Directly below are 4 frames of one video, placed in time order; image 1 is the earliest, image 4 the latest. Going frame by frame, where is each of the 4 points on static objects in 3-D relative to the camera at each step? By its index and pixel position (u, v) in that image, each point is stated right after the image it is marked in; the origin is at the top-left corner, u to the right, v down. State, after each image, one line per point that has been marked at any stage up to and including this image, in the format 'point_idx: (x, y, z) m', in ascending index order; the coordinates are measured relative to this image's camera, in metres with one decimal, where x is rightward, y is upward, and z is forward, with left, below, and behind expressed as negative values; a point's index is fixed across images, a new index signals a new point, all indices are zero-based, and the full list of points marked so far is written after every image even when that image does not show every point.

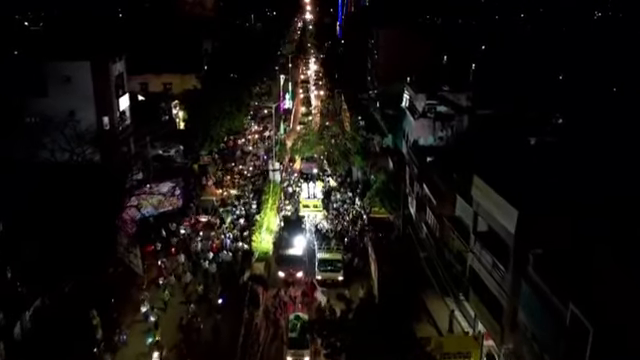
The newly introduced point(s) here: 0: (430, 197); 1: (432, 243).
0: (+3.8, -0.7, +19.6) m
1: (+3.6, -2.0, +19.0) m
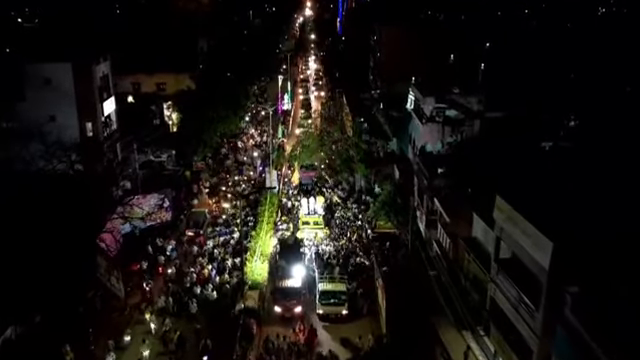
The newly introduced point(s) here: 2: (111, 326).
0: (+3.8, -1.1, +18.0) m
1: (+3.6, -2.4, +17.4) m
2: (-5.9, -4.2, +16.5) m
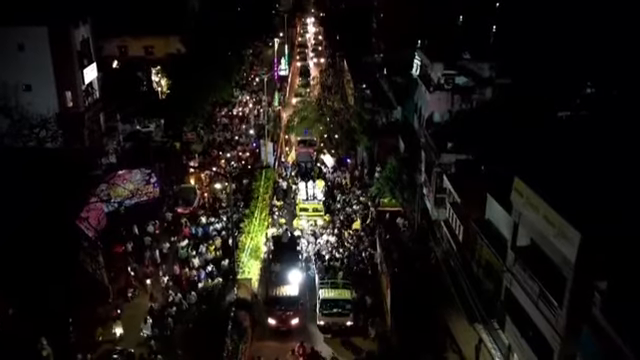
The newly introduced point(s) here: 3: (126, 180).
0: (+3.8, -0.4, +16.5) m
1: (+3.6, -1.8, +16.0) m
2: (-5.9, -3.6, +15.3) m
3: (-6.4, 0.0, +19.1) m
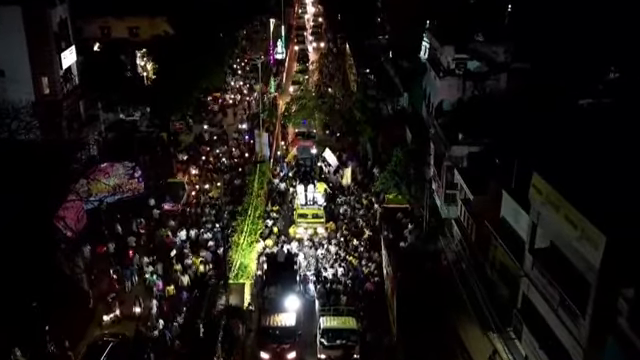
0: (+3.7, -0.3, +15.0) m
1: (+3.6, -1.7, +14.5) m
2: (-5.9, -3.5, +13.9) m
3: (-6.4, +0.2, +17.6) m
